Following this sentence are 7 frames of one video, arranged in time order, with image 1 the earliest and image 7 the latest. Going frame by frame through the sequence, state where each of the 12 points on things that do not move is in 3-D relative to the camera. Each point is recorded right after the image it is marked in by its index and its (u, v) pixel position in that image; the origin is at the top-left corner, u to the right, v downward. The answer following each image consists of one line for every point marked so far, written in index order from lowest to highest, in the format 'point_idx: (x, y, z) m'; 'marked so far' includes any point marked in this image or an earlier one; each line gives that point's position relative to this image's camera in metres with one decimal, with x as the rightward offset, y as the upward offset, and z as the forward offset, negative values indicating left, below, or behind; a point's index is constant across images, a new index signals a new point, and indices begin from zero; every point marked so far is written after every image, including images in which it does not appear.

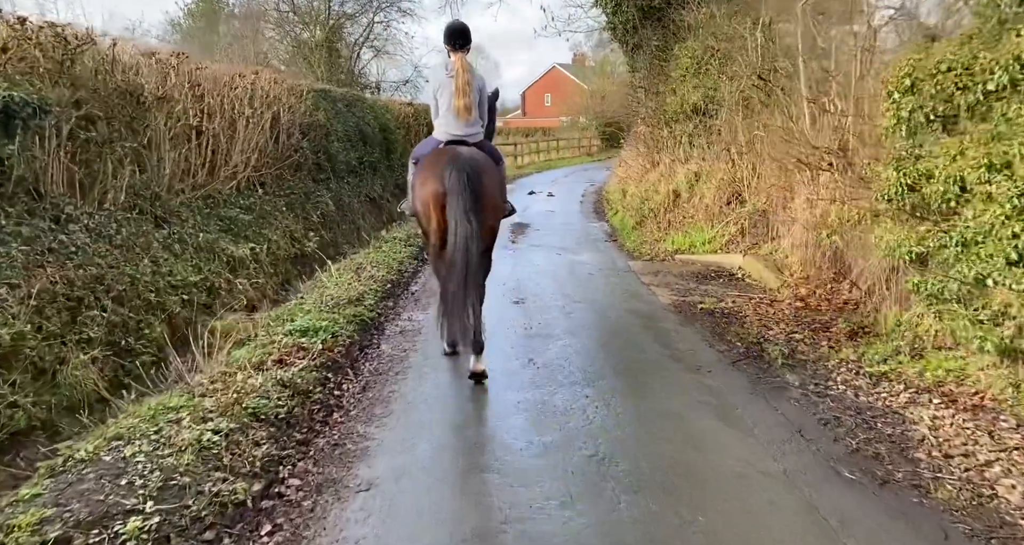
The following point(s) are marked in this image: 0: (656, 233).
0: (+2.4, +0.6, +12.3) m
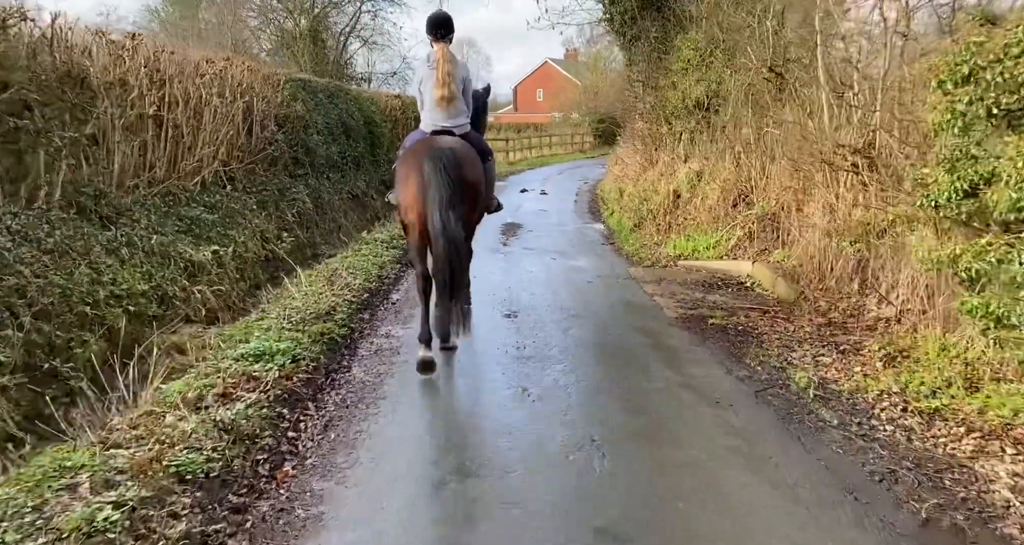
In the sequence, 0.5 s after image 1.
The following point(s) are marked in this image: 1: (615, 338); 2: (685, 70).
0: (+2.2, +0.6, +11.6) m
1: (+0.8, -0.5, +6.0) m
2: (+2.9, +3.3, +12.6) m
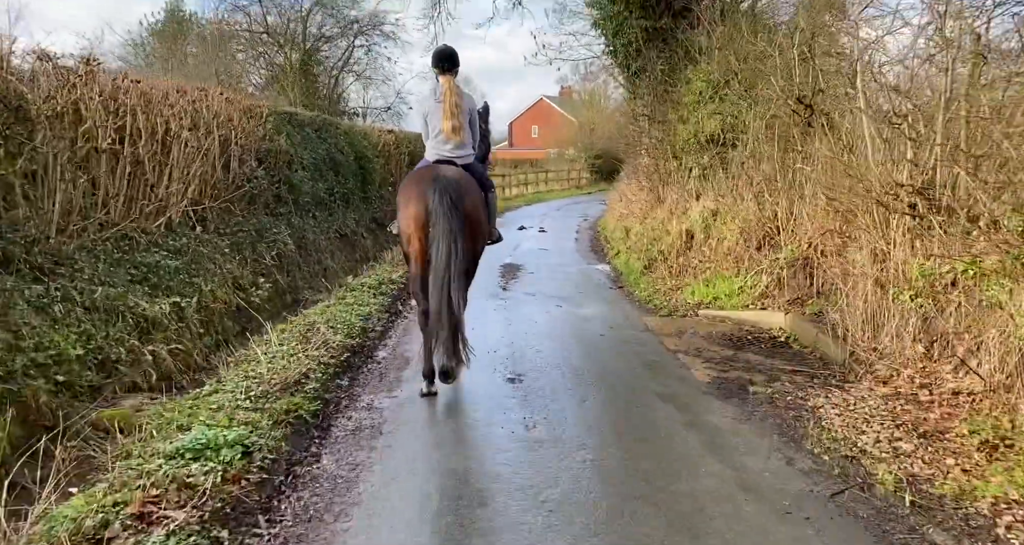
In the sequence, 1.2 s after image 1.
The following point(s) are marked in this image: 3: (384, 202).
0: (+2.2, -0.1, +10.7) m
1: (+0.8, -0.9, +5.0) m
2: (+2.9, +2.6, +11.8) m
3: (-3.0, +1.7, +17.8) m
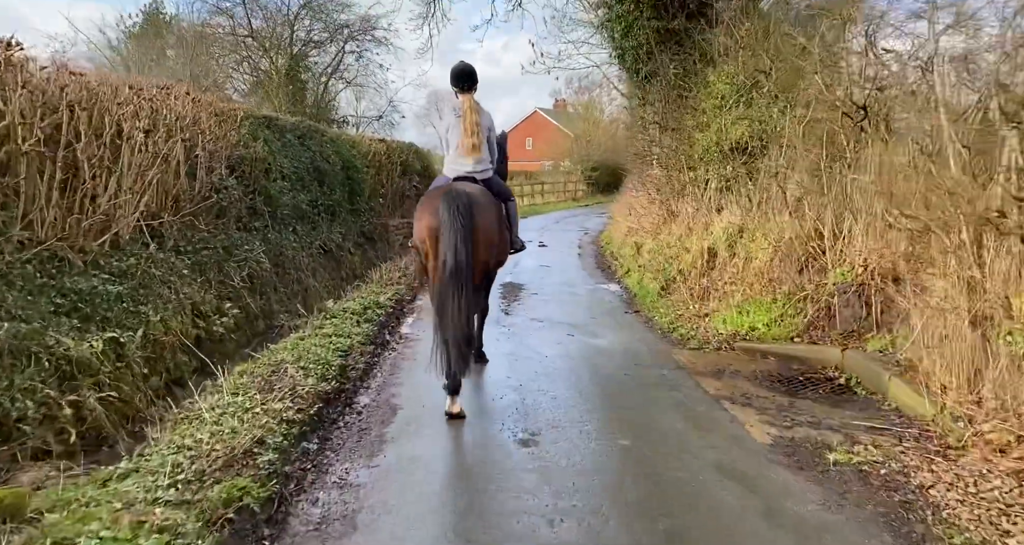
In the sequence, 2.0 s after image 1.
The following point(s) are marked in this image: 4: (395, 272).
0: (+2.2, -0.4, +9.5) m
1: (+0.9, -1.1, +3.8) m
2: (+2.9, +2.3, +10.7) m
3: (-3.0, +1.3, +16.7) m
4: (-1.9, 0.0, +12.5) m
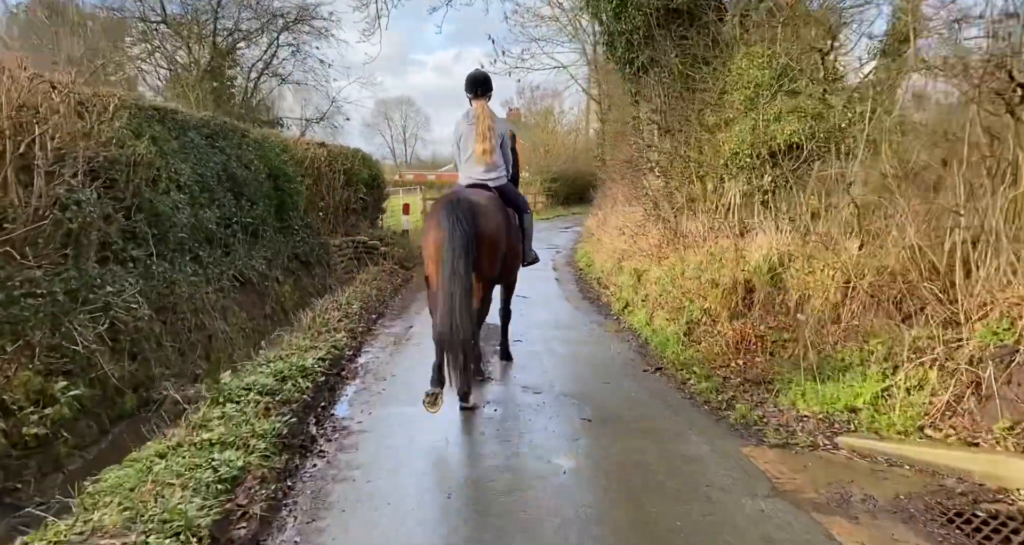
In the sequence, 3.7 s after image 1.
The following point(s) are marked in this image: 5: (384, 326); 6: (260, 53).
0: (+2.0, -0.8, +7.1) m
1: (+1.1, -1.4, +1.3) m
2: (+2.6, +1.9, +8.3) m
3: (-3.7, +0.7, +13.9) m
4: (-2.3, -0.5, +9.8) m
5: (-1.6, -0.7, +9.4) m
6: (-6.3, +5.5, +18.9) m
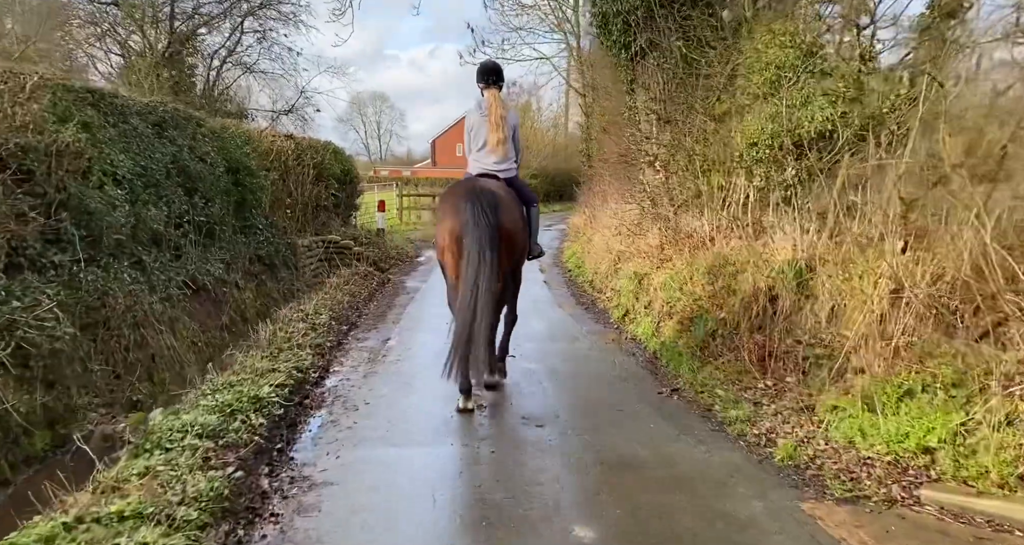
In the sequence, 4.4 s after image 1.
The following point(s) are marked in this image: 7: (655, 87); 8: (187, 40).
0: (+2.0, -0.9, +6.1) m
1: (+1.3, -1.5, +0.3) m
2: (+2.5, +1.8, +7.4) m
3: (-4.0, +0.7, +12.8) m
4: (-2.4, -0.5, +8.7) m
5: (-1.7, -0.8, +8.3) m
6: (-6.7, +5.5, +17.7) m
7: (+1.9, +2.6, +10.5) m
8: (-7.2, +5.2, +16.8) m
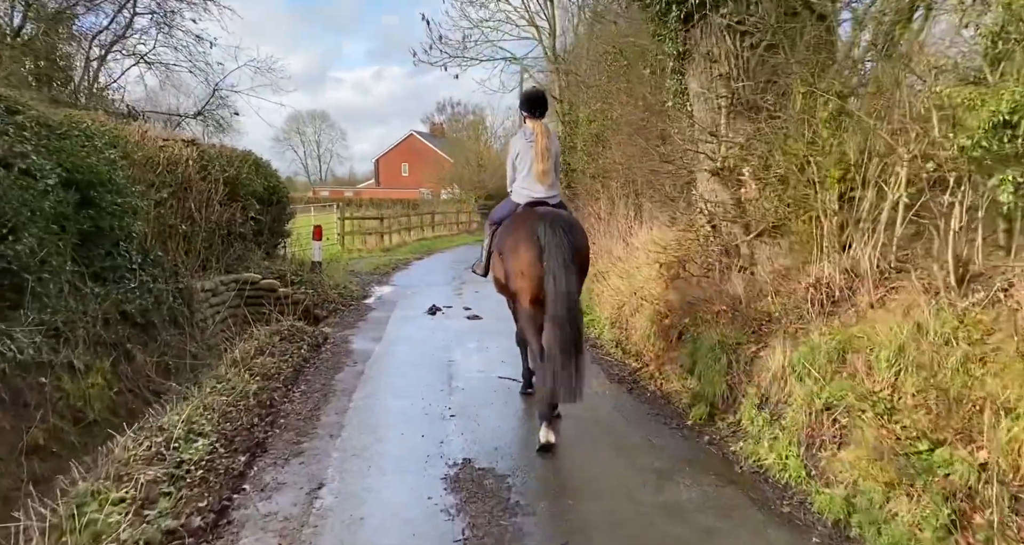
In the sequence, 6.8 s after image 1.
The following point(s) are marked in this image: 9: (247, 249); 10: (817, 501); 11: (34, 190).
0: (+2.4, -1.3, +2.5) m
1: (+2.1, -1.8, -3.4) m
2: (+2.7, +1.4, +3.9) m
3: (-4.1, 0.0, +8.7) m
4: (-2.2, -1.1, +4.7) m
5: (-1.5, -1.3, +4.4) m
6: (-7.3, +4.6, +13.6) m
7: (+1.9, +2.0, +6.9) m
8: (-7.7, +4.3, +12.7) m
9: (-4.6, +0.4, +13.1) m
10: (+1.6, -1.2, +4.1) m
11: (-4.0, +0.7, +6.3) m
